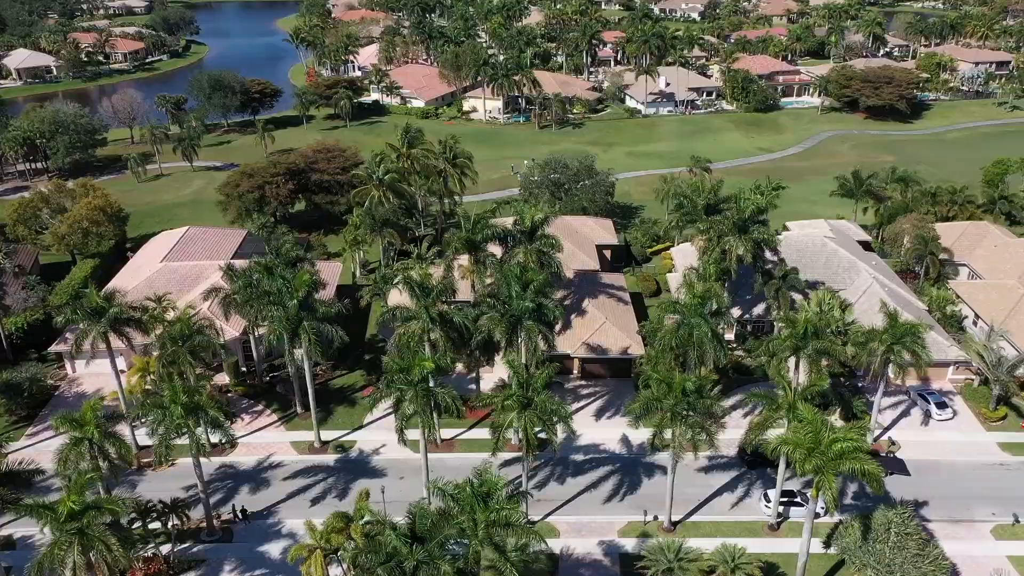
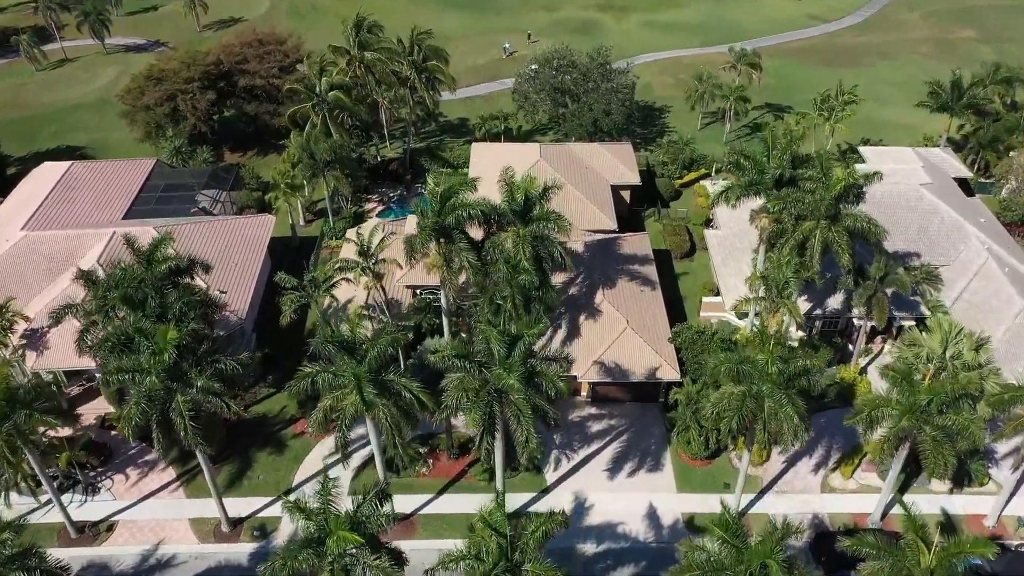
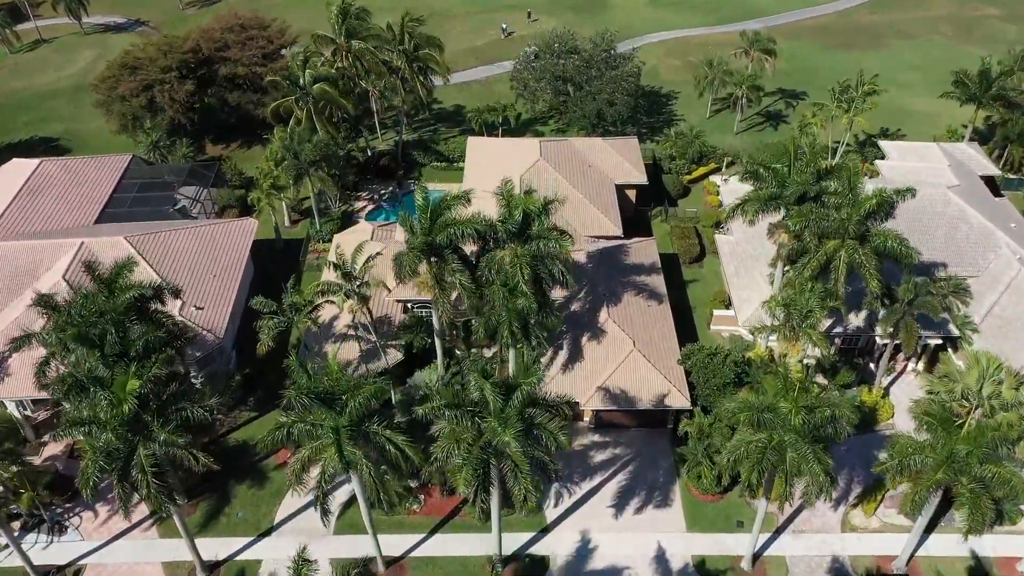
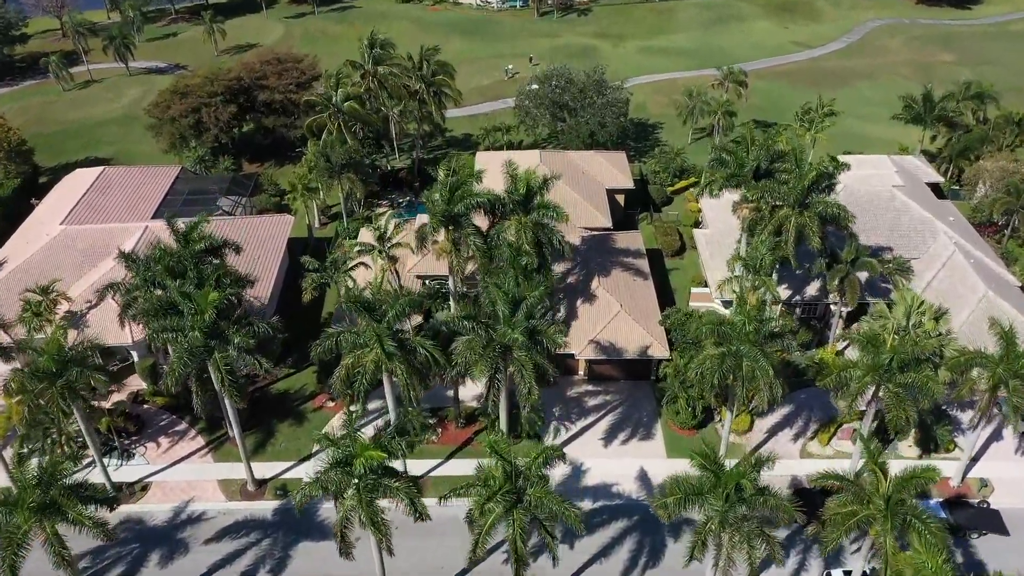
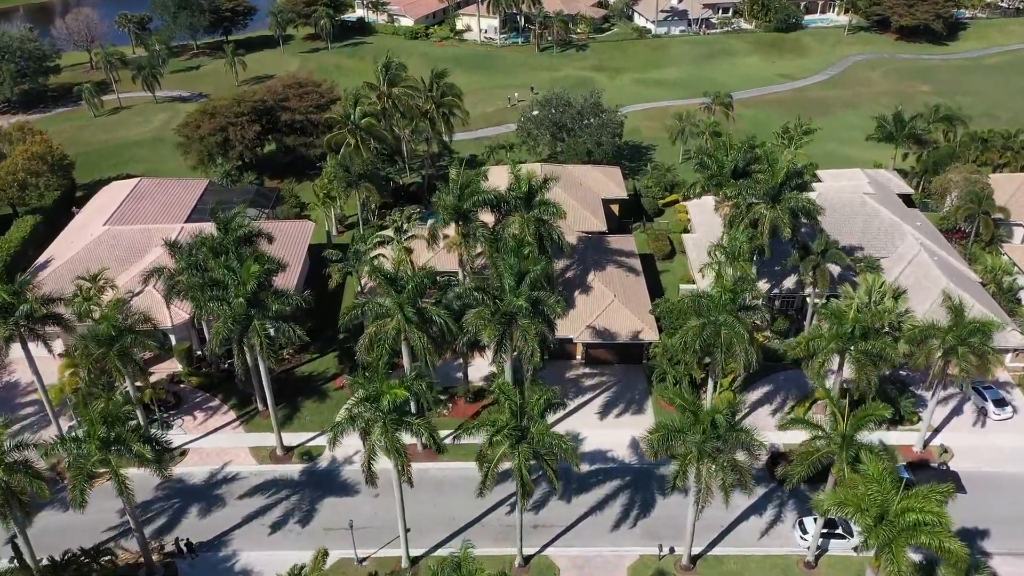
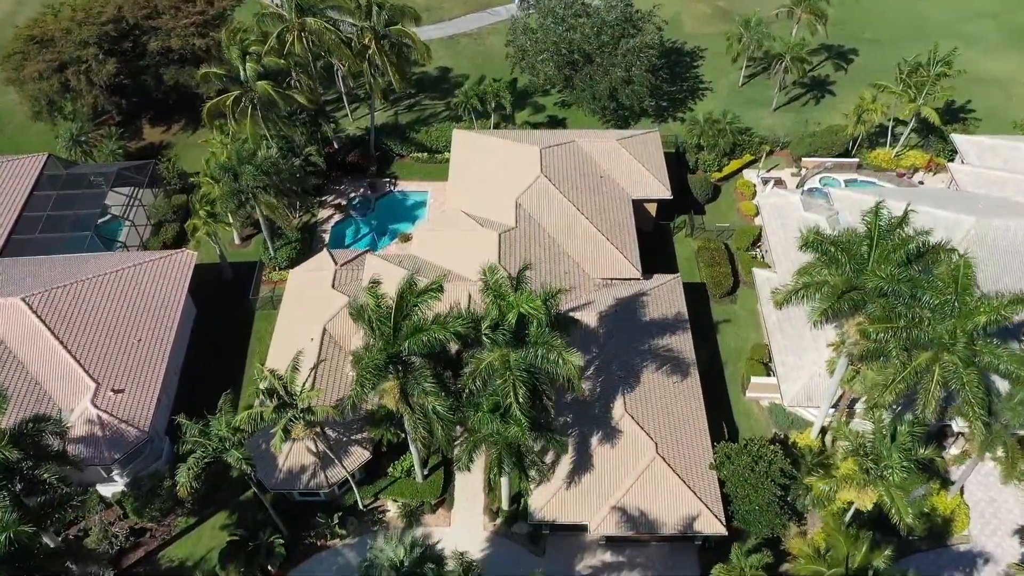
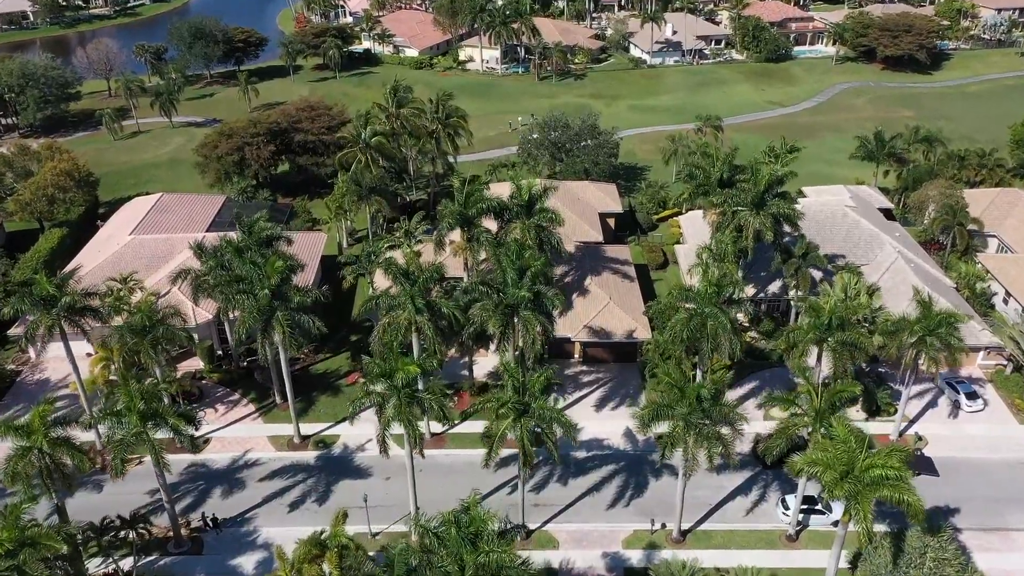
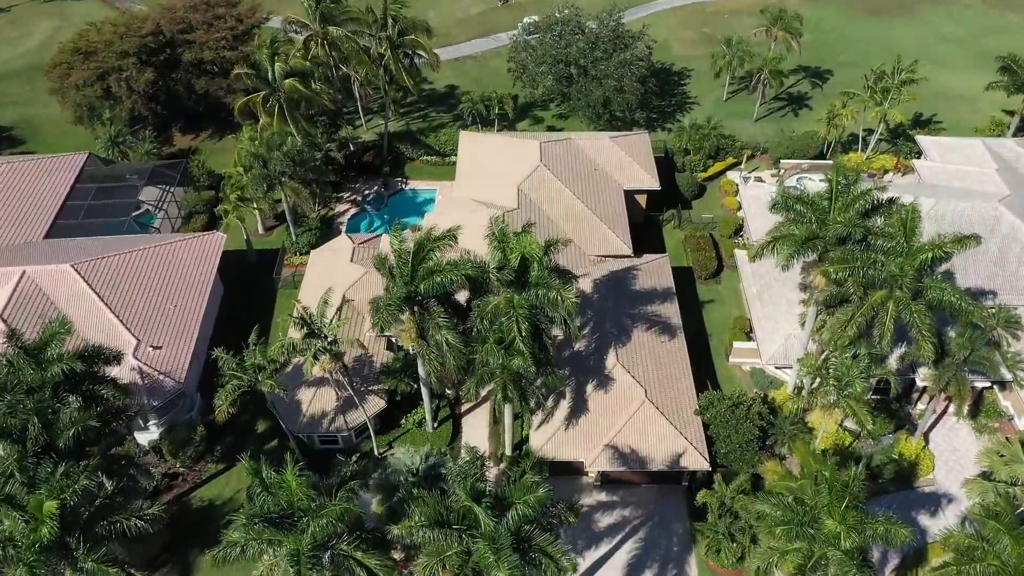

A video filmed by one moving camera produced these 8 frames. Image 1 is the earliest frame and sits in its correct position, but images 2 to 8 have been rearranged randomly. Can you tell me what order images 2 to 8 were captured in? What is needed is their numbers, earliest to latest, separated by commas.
7, 5, 4, 2, 3, 8, 6
